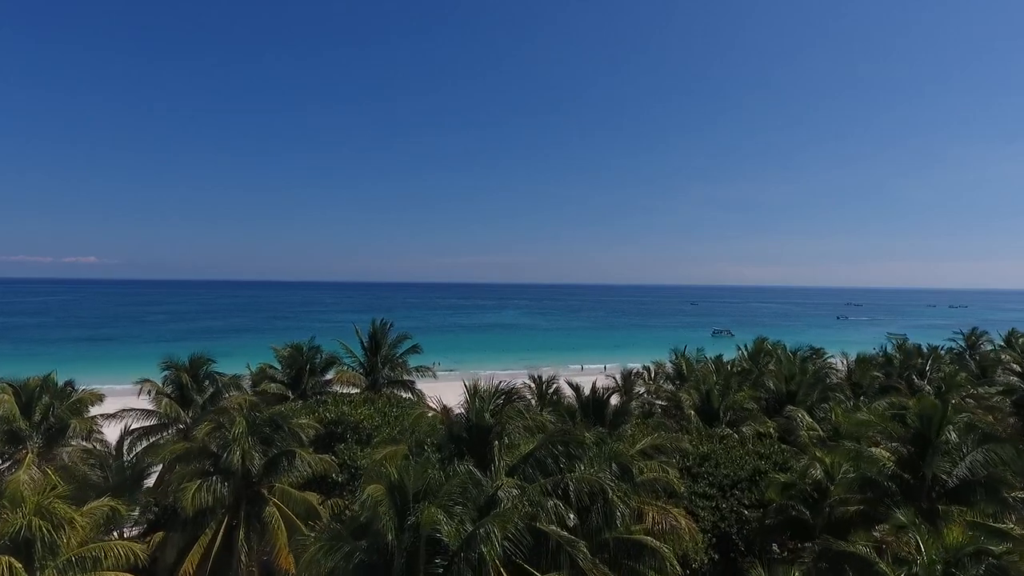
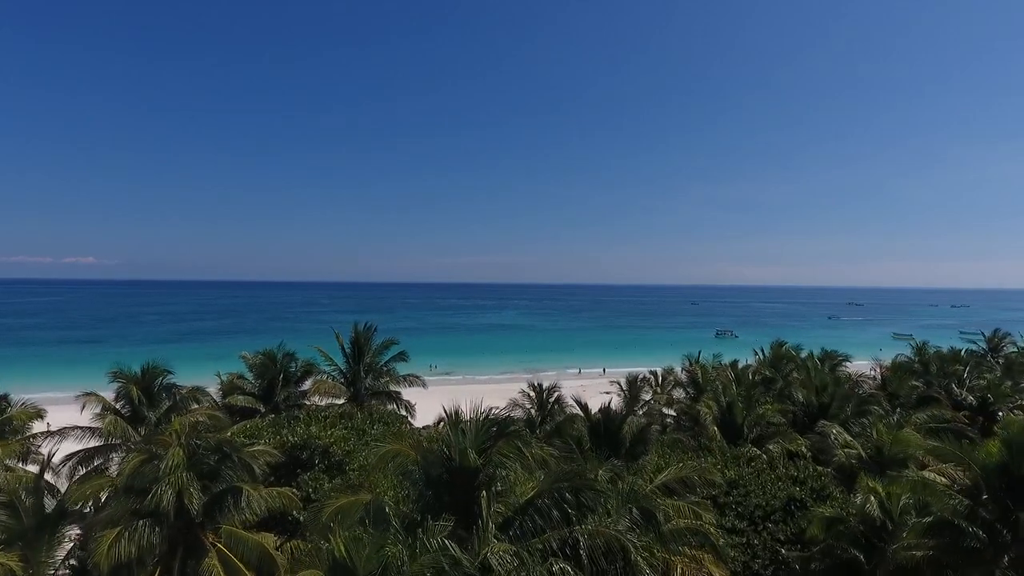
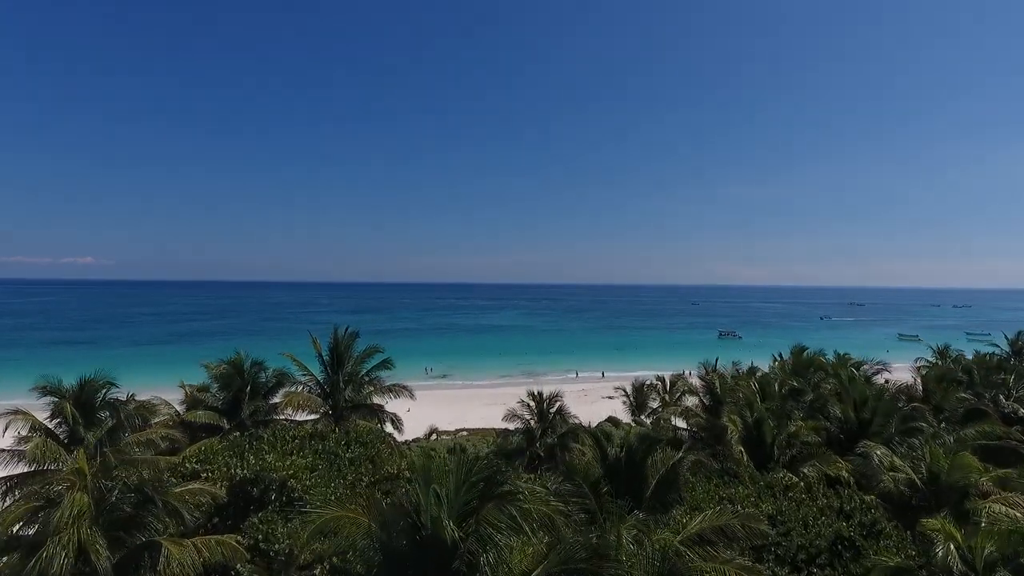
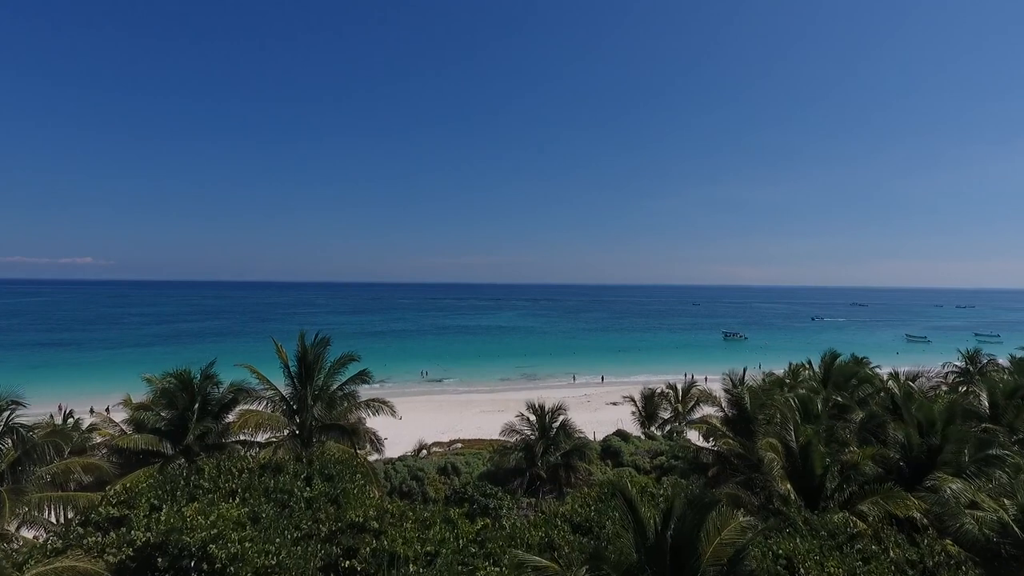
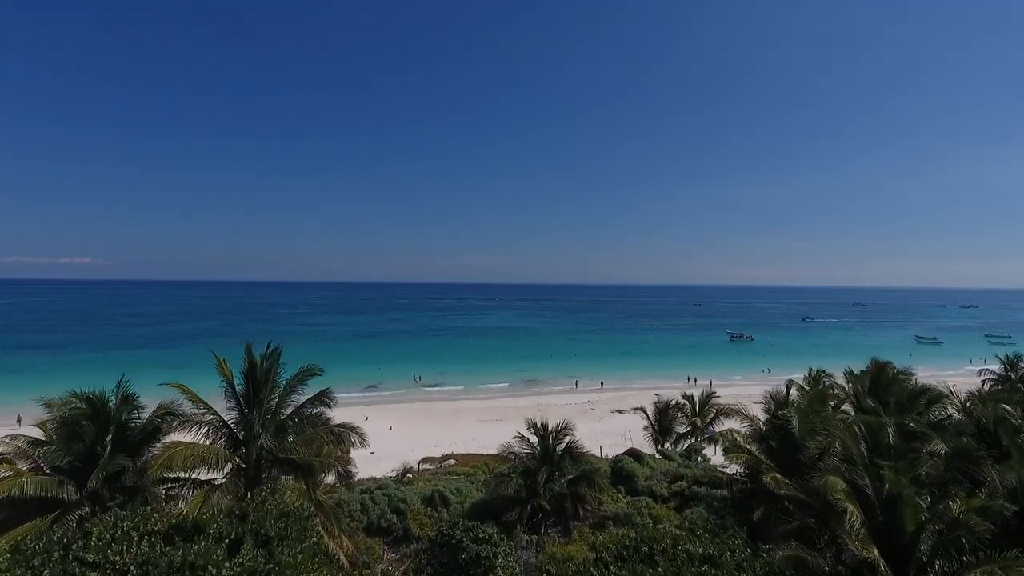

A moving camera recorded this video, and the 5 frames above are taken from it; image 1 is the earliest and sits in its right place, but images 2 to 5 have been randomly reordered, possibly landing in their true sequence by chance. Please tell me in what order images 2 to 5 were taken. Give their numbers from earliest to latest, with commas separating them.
2, 3, 4, 5
